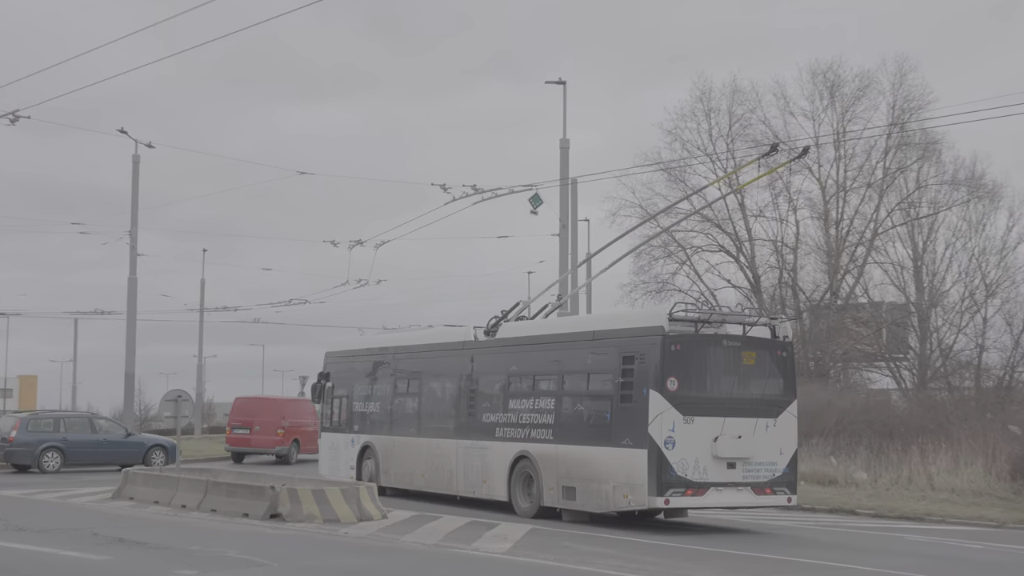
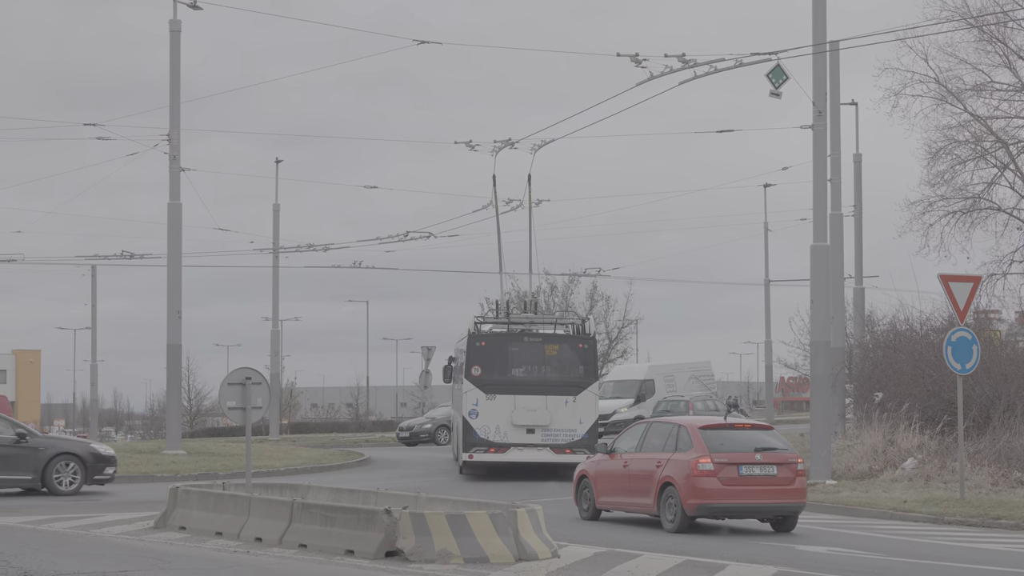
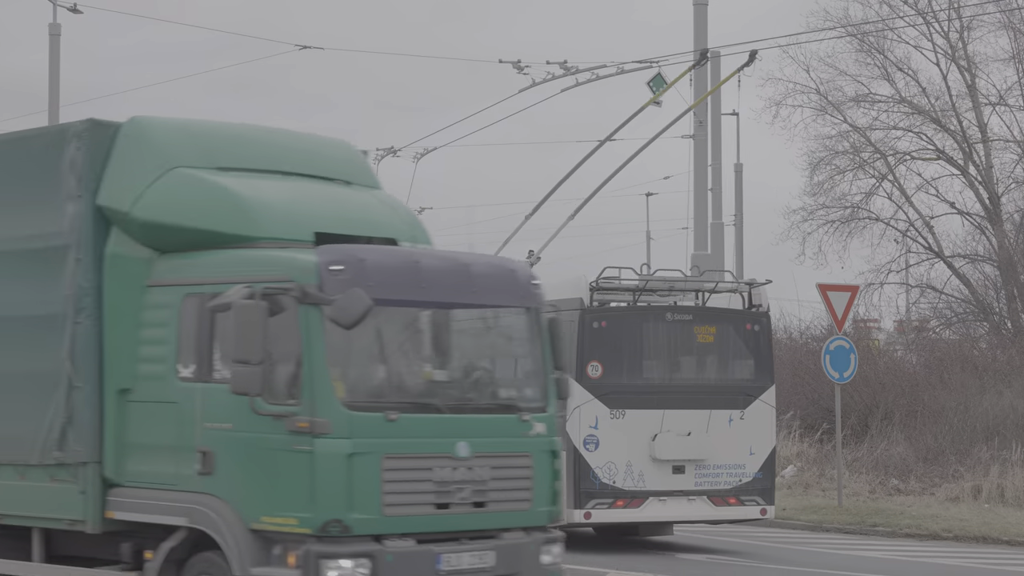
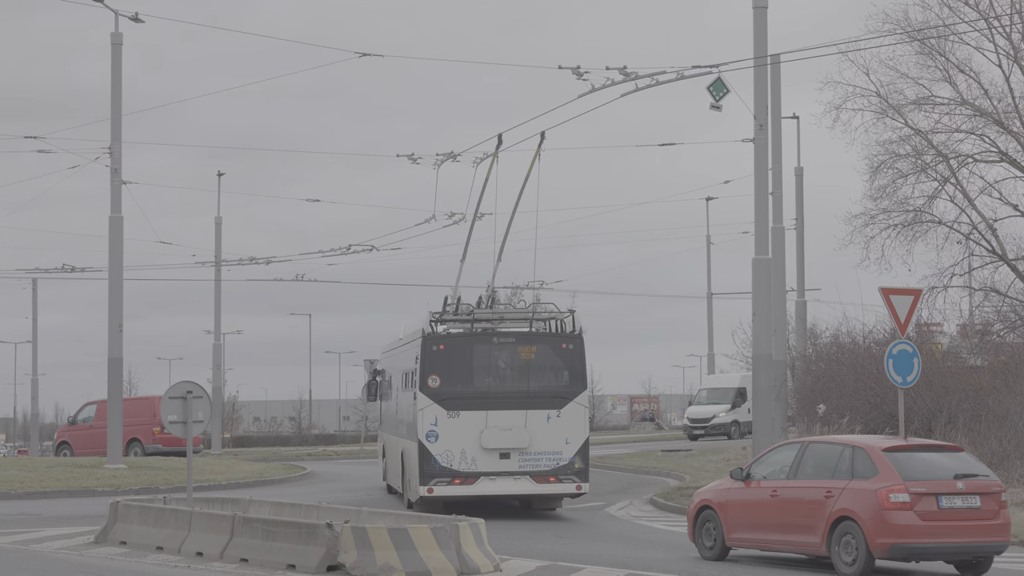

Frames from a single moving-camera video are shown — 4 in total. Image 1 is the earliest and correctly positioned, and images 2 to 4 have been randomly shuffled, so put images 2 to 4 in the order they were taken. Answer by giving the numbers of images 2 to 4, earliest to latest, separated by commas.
3, 4, 2
